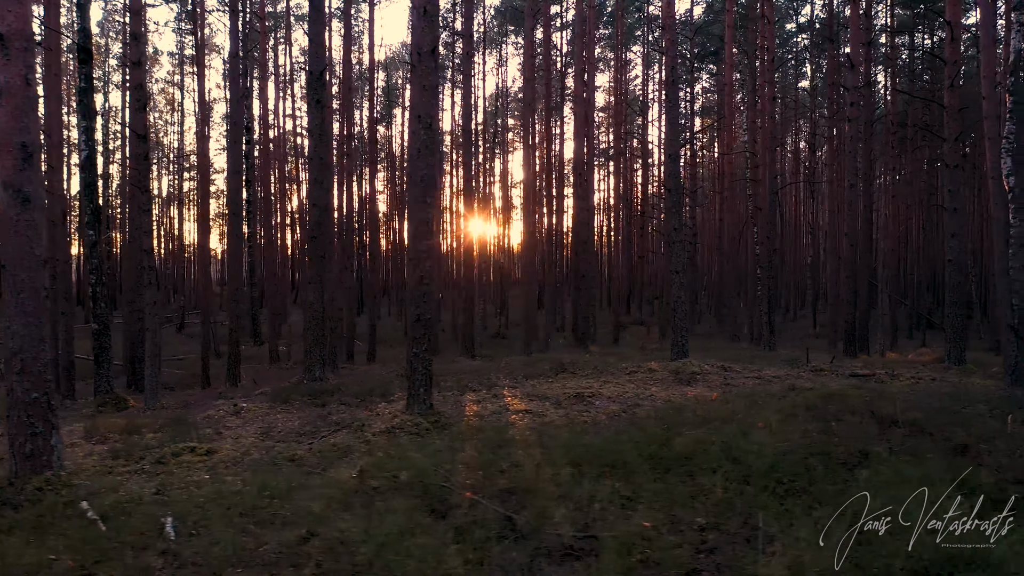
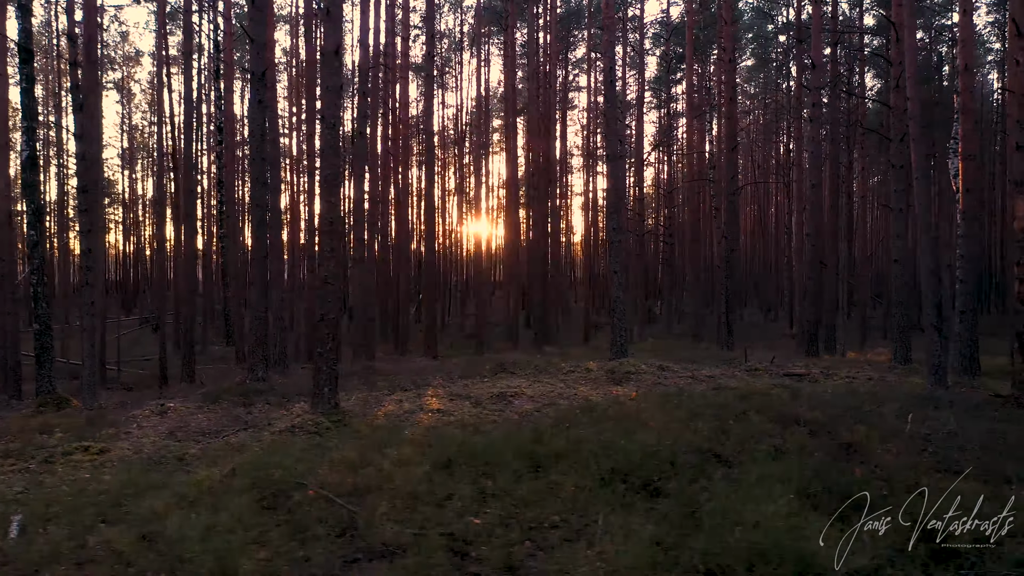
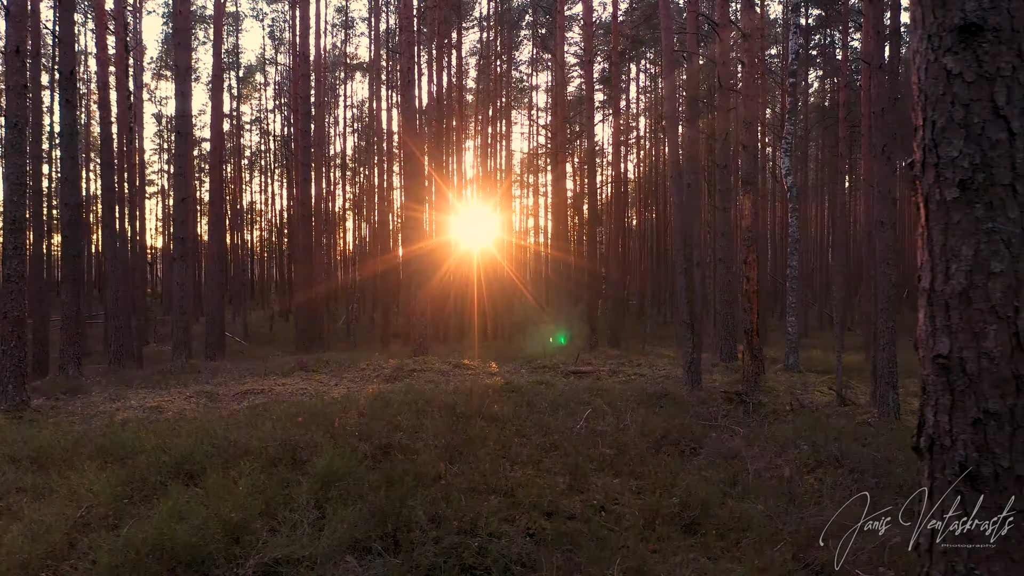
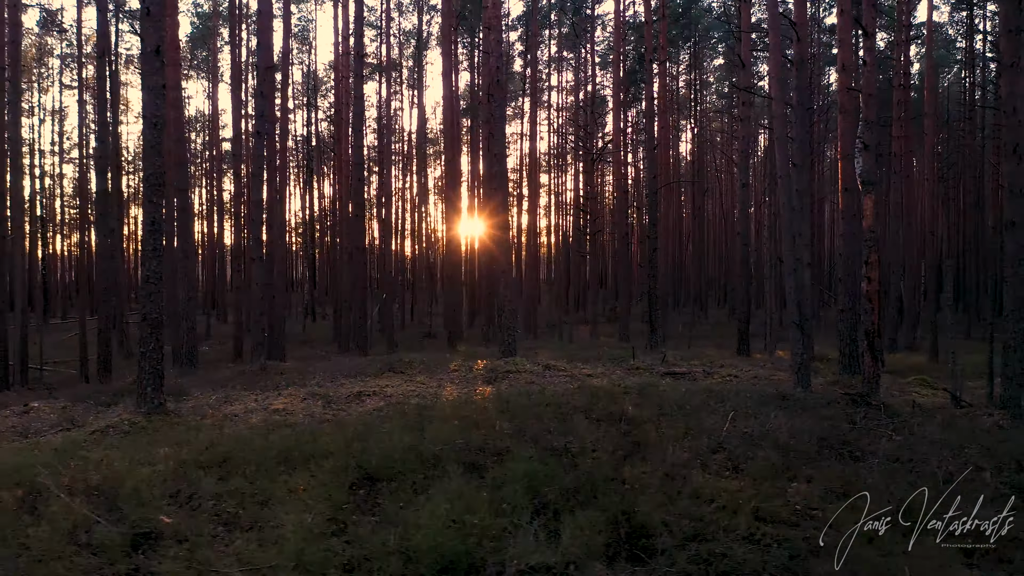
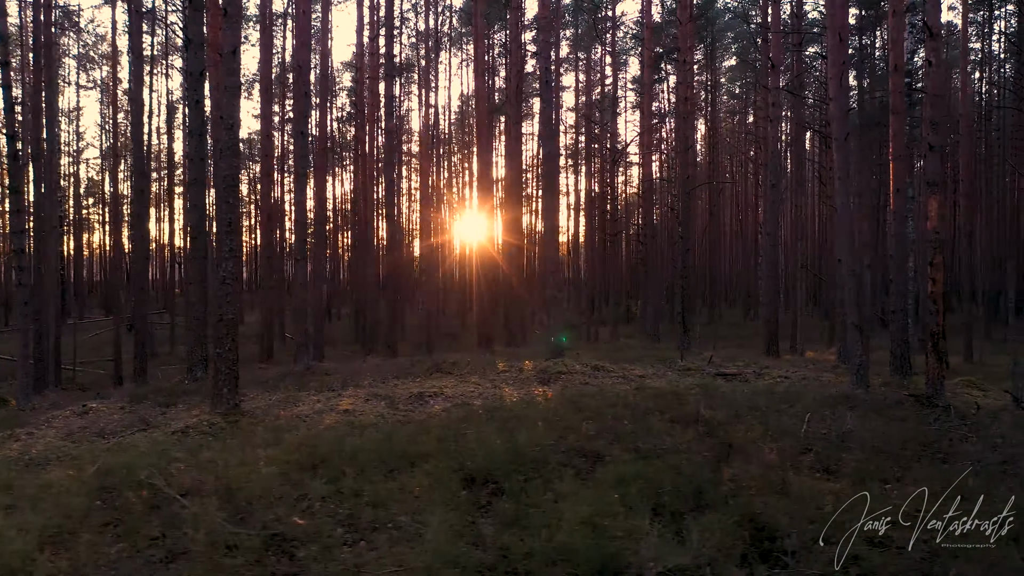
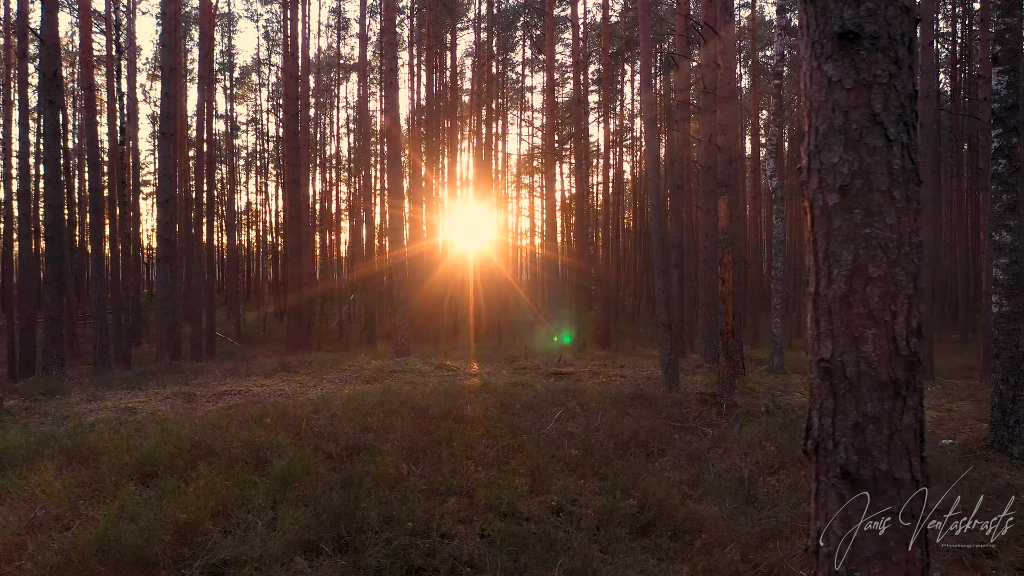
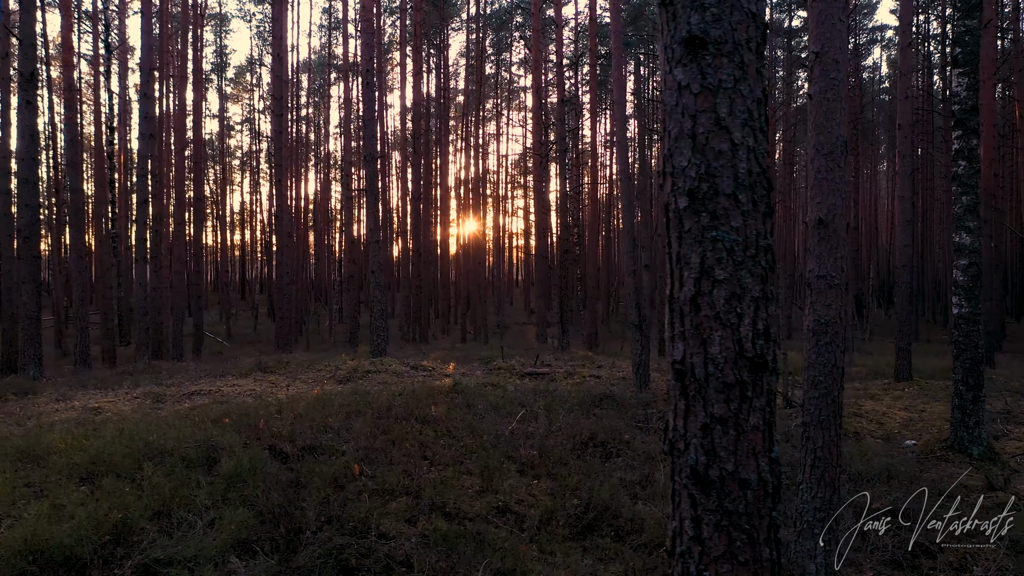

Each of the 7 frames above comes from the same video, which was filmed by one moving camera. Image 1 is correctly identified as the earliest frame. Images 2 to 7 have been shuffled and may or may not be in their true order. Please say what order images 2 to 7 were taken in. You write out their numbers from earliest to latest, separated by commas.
2, 5, 4, 3, 6, 7
